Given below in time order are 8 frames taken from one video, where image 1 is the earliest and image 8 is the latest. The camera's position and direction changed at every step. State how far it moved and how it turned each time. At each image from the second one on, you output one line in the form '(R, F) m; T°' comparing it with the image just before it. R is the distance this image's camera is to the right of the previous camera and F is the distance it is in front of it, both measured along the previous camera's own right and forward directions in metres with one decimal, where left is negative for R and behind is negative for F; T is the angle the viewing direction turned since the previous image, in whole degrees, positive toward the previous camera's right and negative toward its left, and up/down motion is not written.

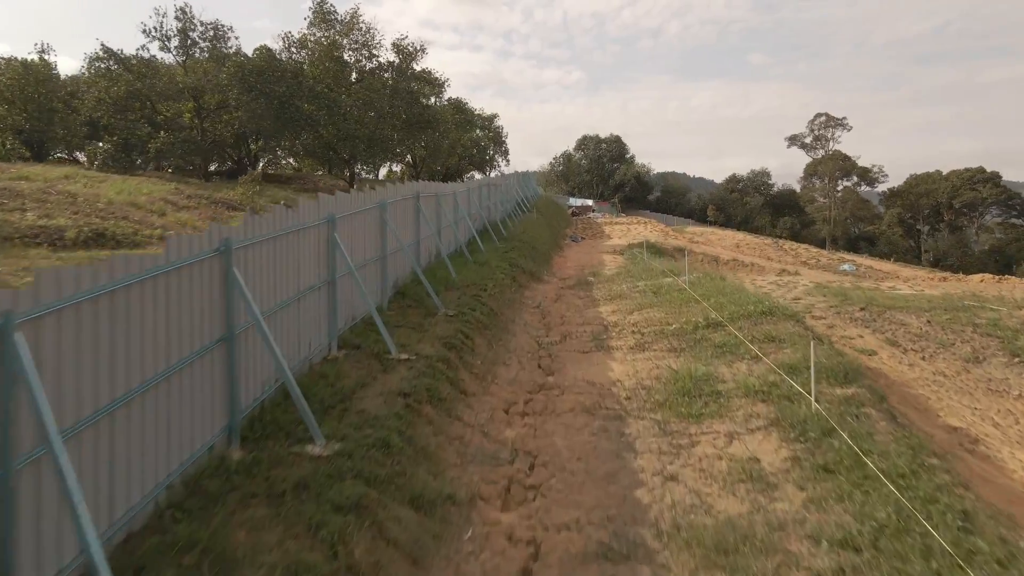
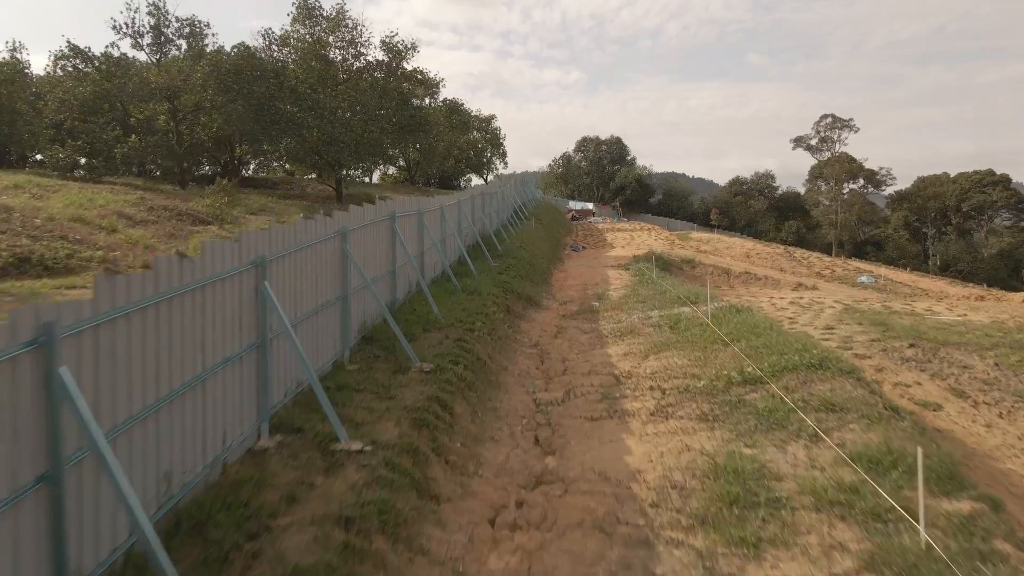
(+0.1, +1.6) m; 0°
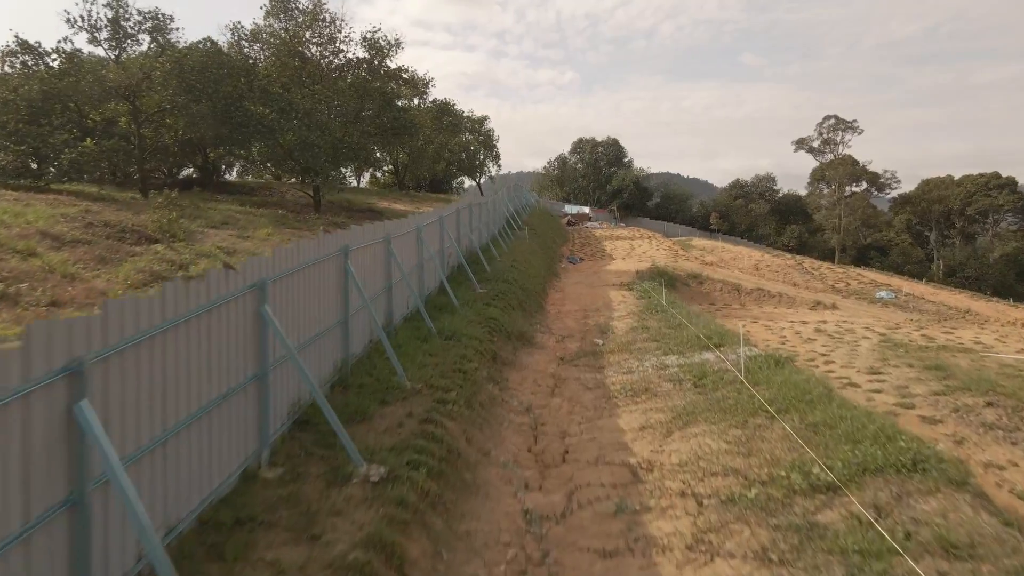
(+0.1, +1.8) m; 0°
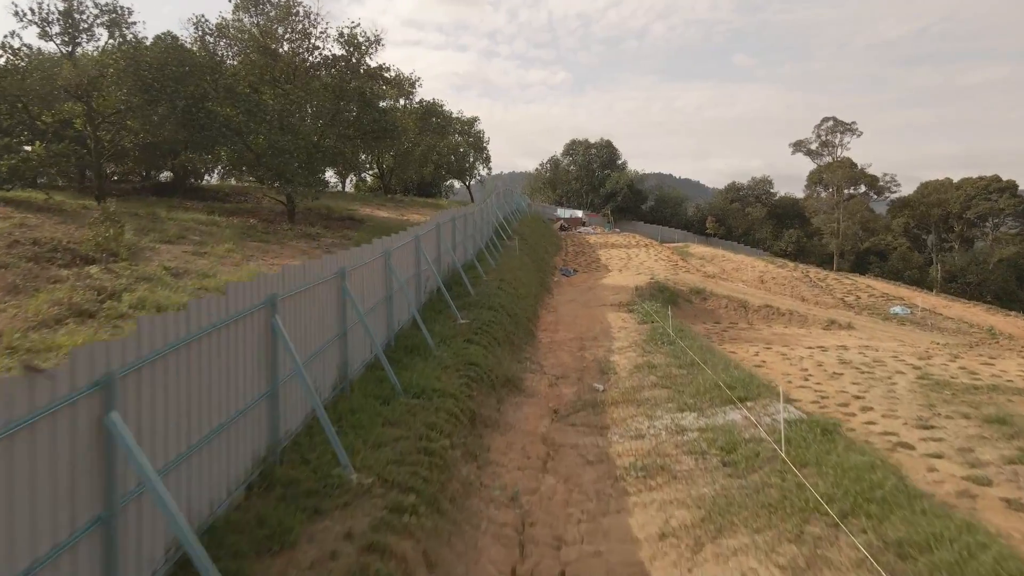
(+0.1, +1.6) m; +1°
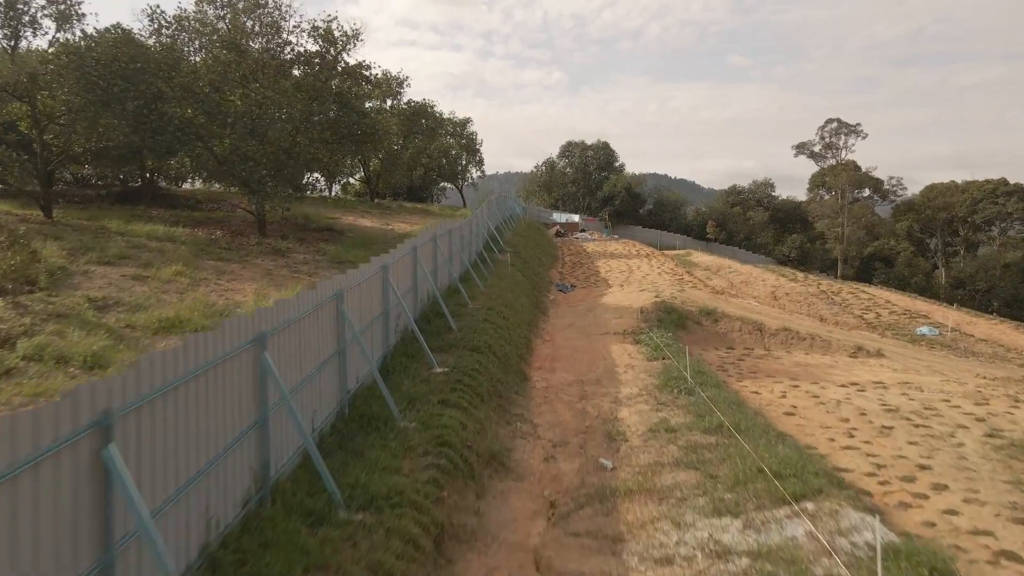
(+0.1, +1.9) m; 0°
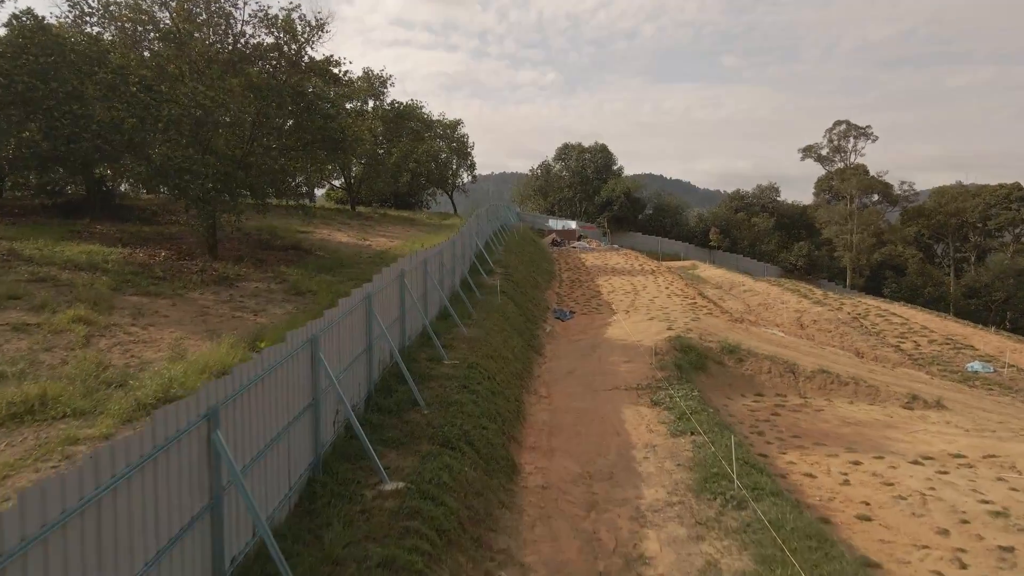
(+0.1, +2.6) m; 0°
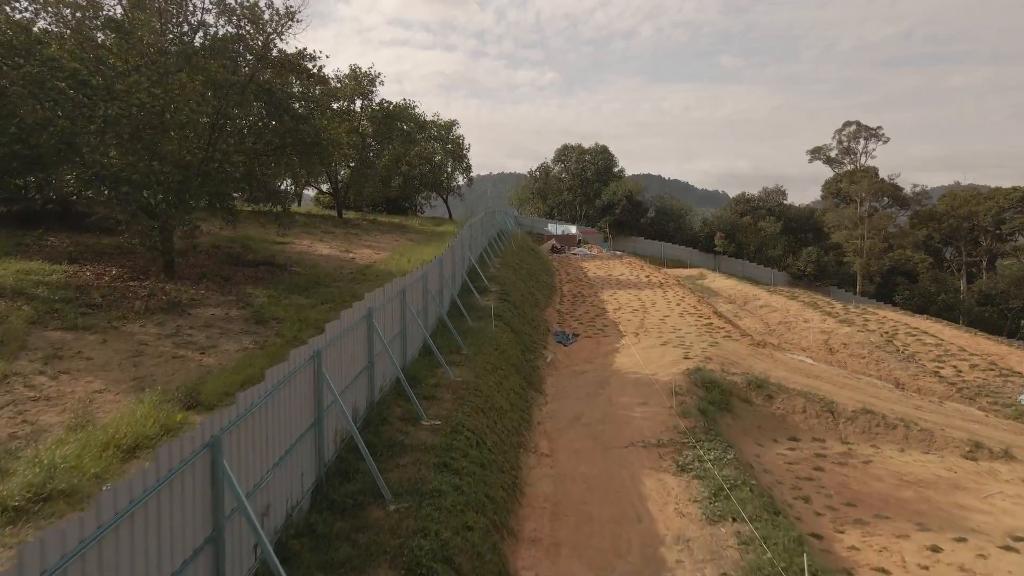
(0.0, +2.0) m; 0°
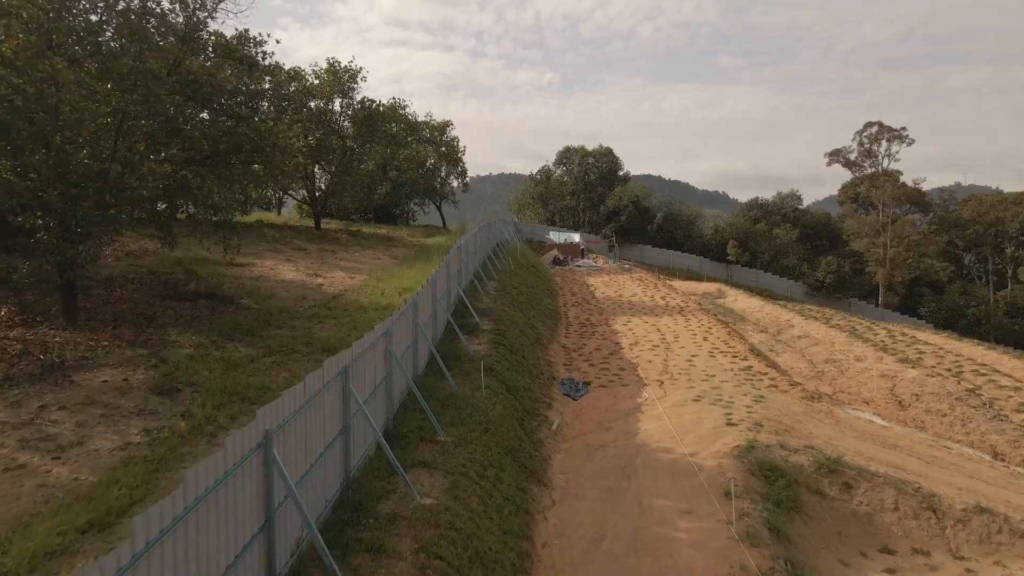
(+0.1, +3.2) m; 0°
